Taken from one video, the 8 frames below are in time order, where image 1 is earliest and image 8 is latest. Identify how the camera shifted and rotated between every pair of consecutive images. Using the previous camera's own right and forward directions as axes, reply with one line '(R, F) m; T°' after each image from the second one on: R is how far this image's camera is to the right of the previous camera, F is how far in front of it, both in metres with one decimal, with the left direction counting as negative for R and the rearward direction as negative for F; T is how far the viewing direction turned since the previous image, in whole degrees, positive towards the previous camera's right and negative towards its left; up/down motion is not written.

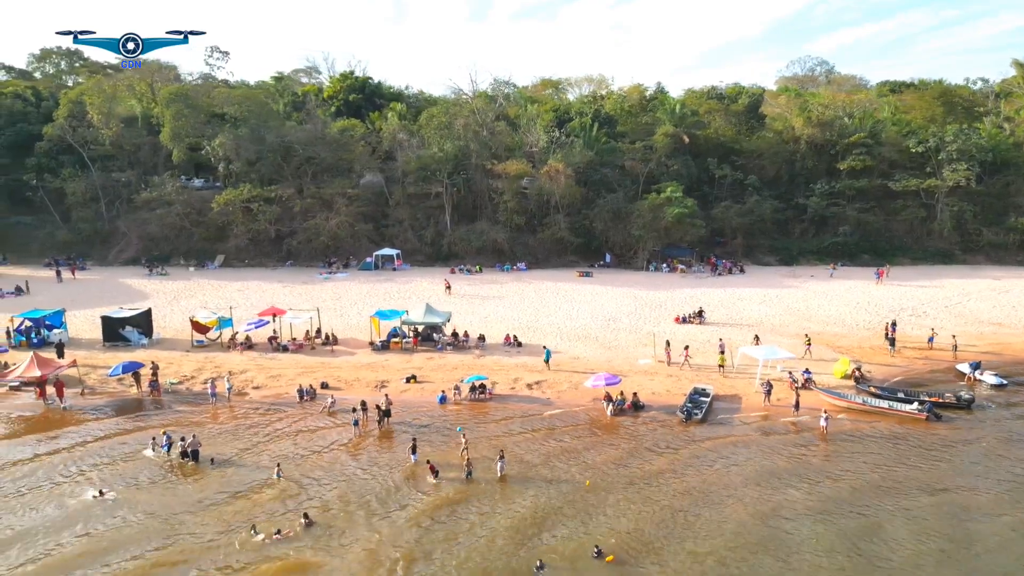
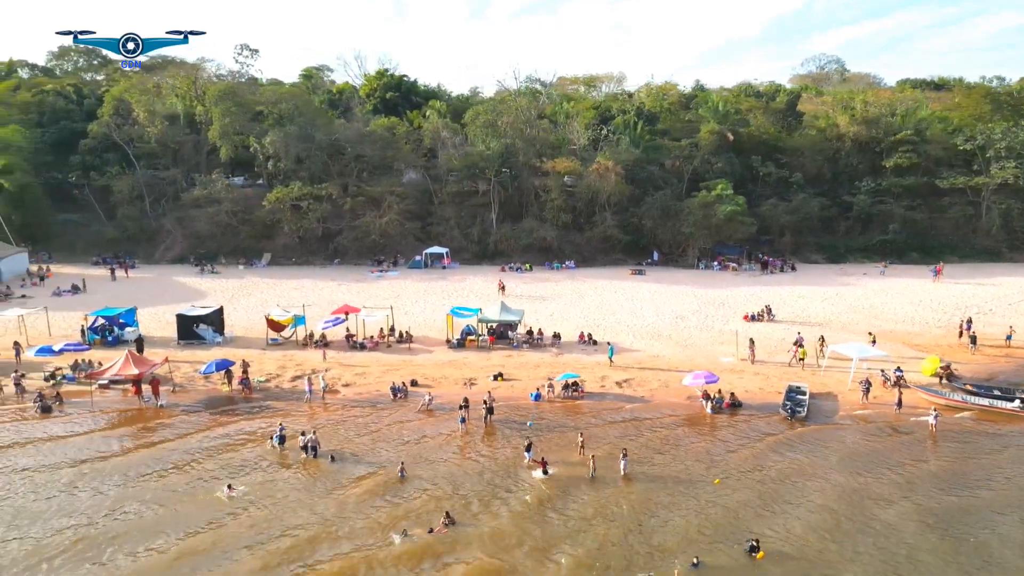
(-2.9, +0.1) m; 0°
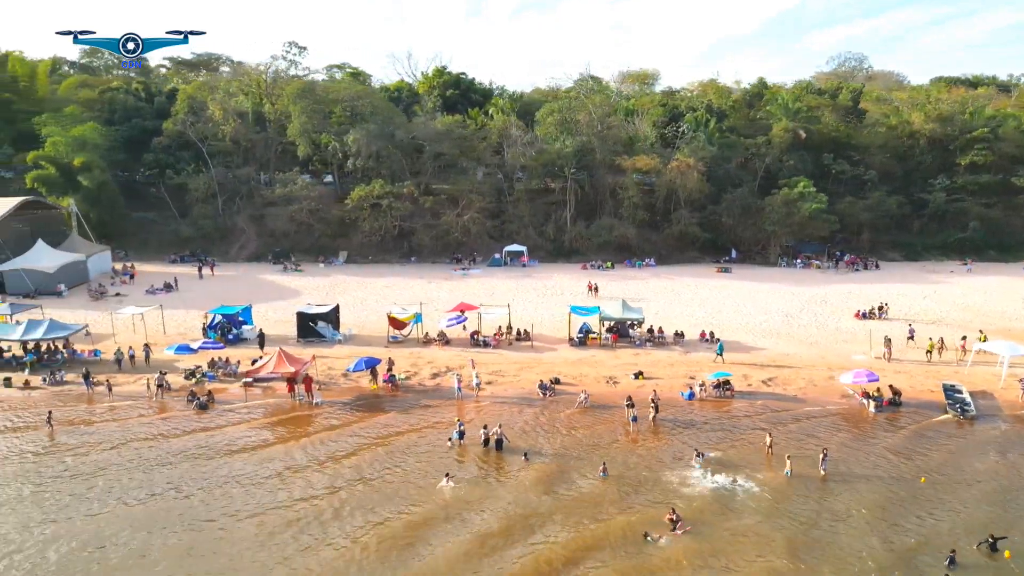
(-4.5, +0.2) m; 0°
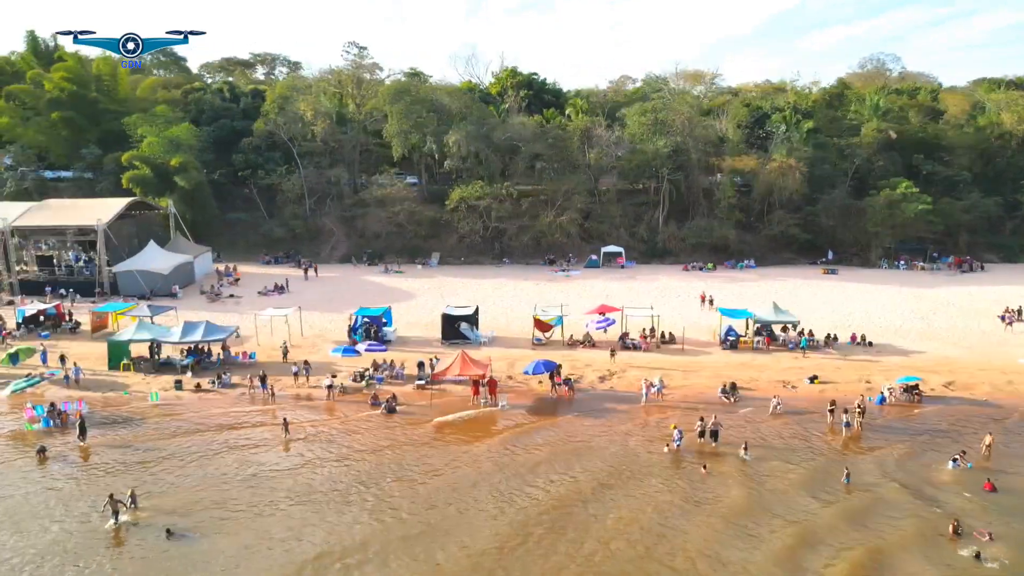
(-5.4, +0.3) m; 0°
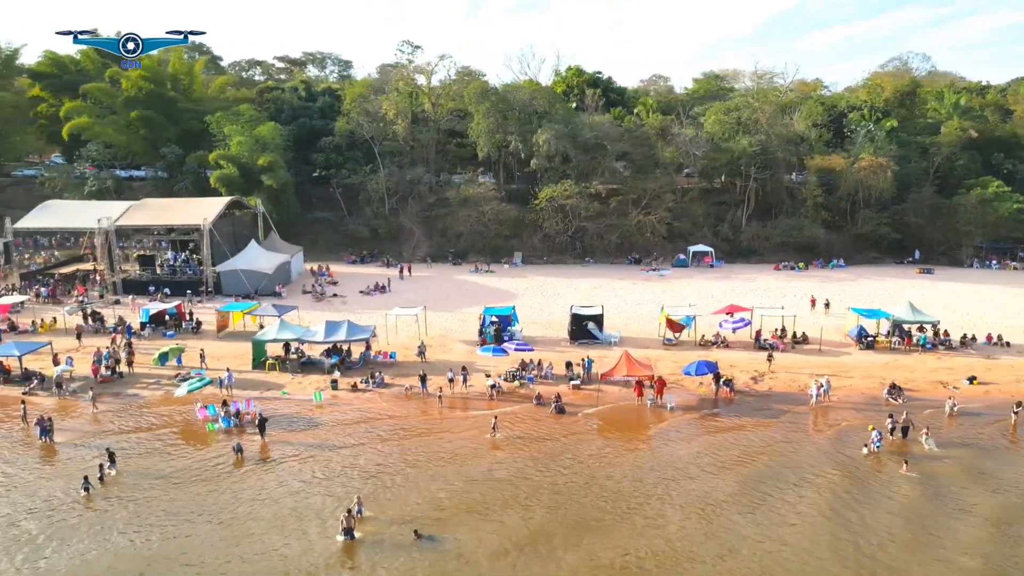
(-4.7, +0.2) m; 0°
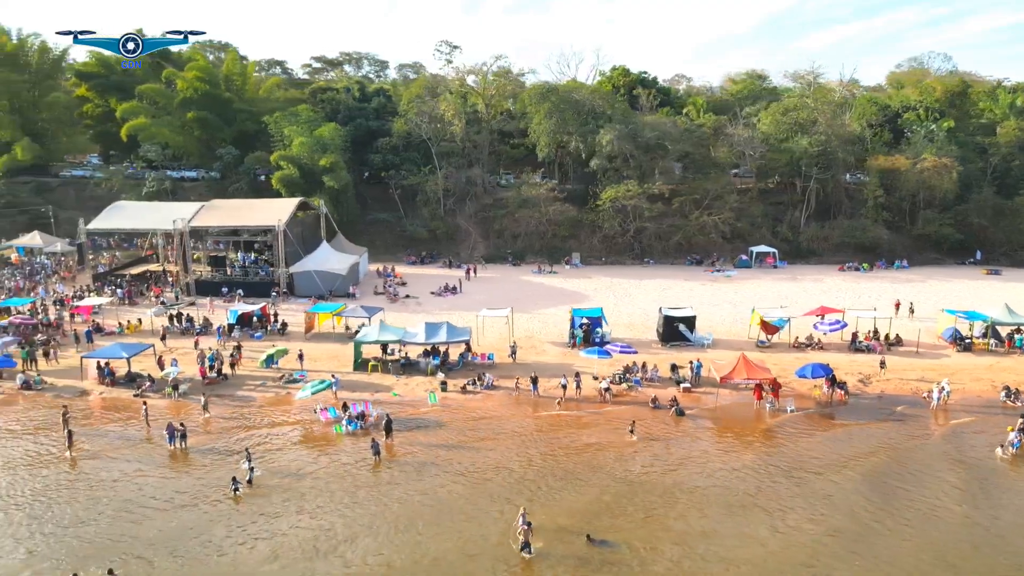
(-3.3, +0.1) m; 0°
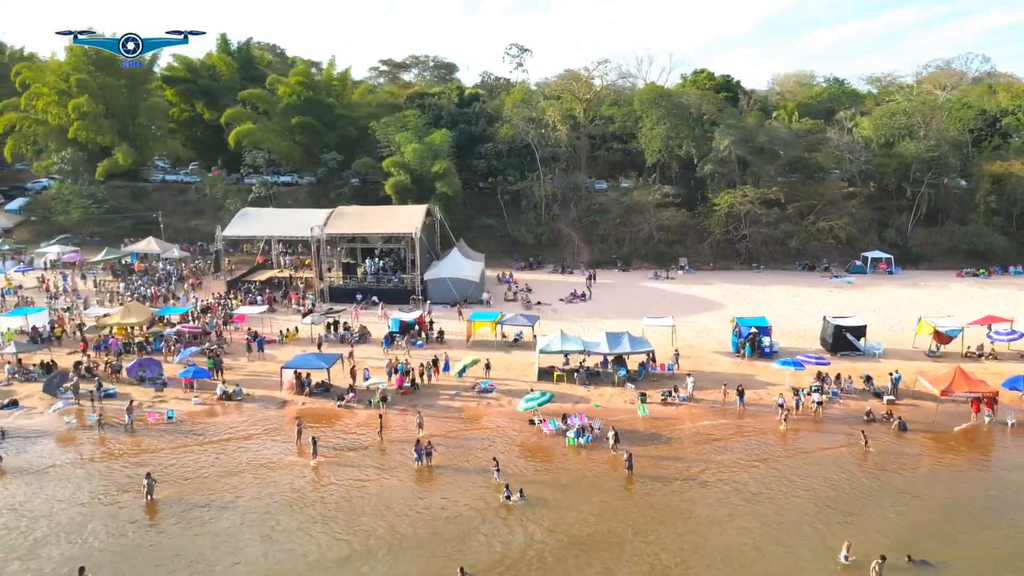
(-6.0, -0.1) m; -1°
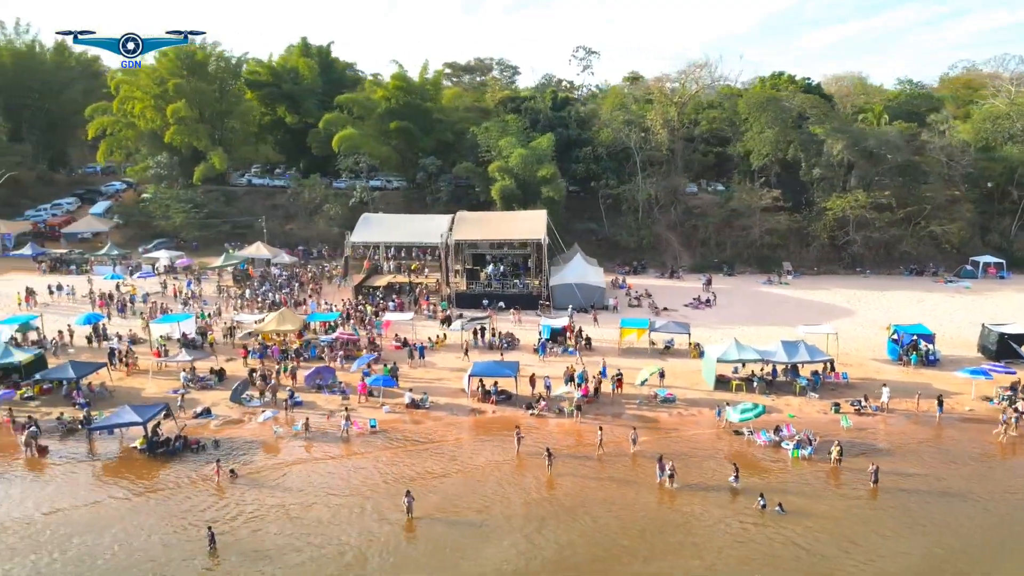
(-5.8, -0.1) m; 0°
